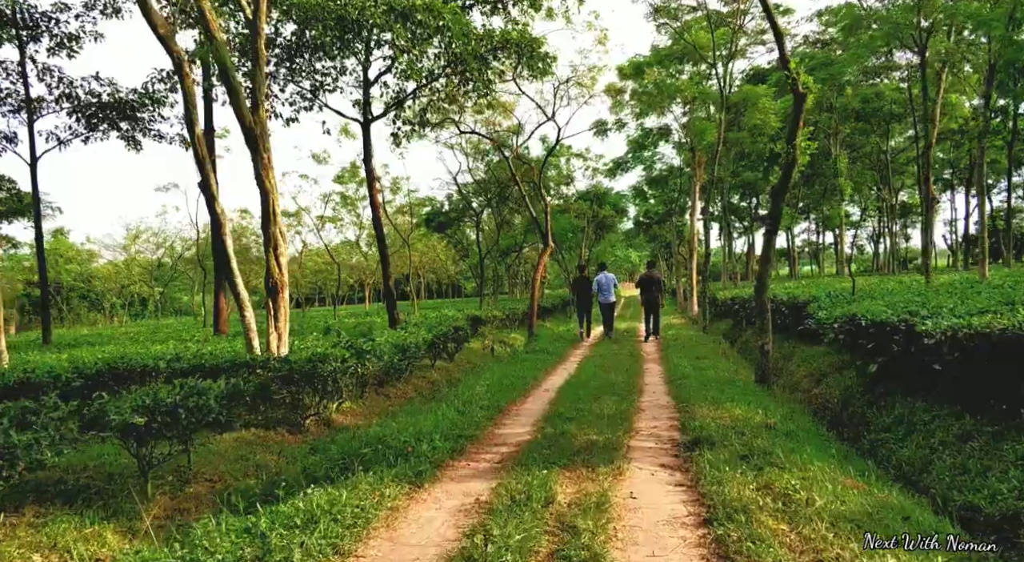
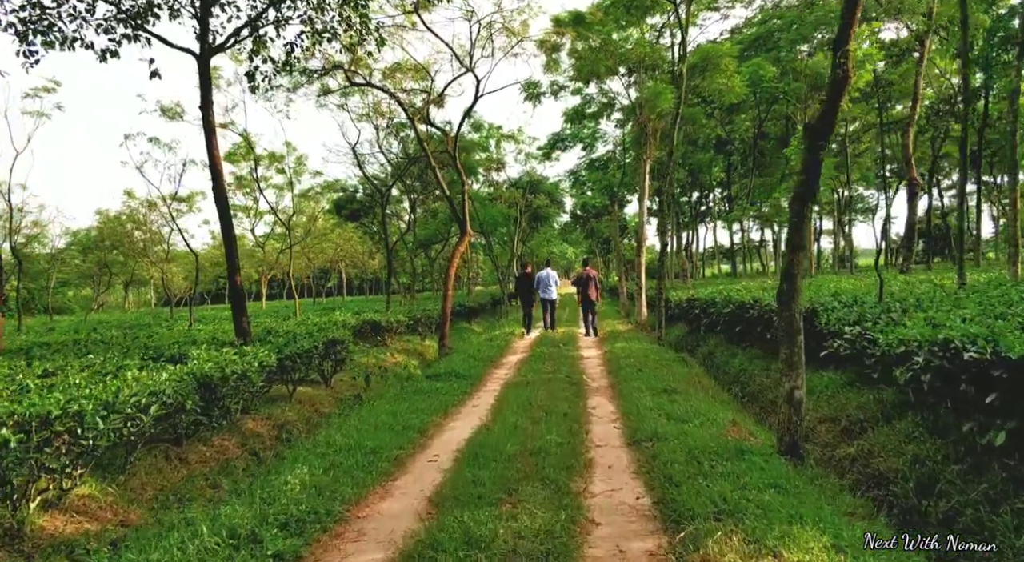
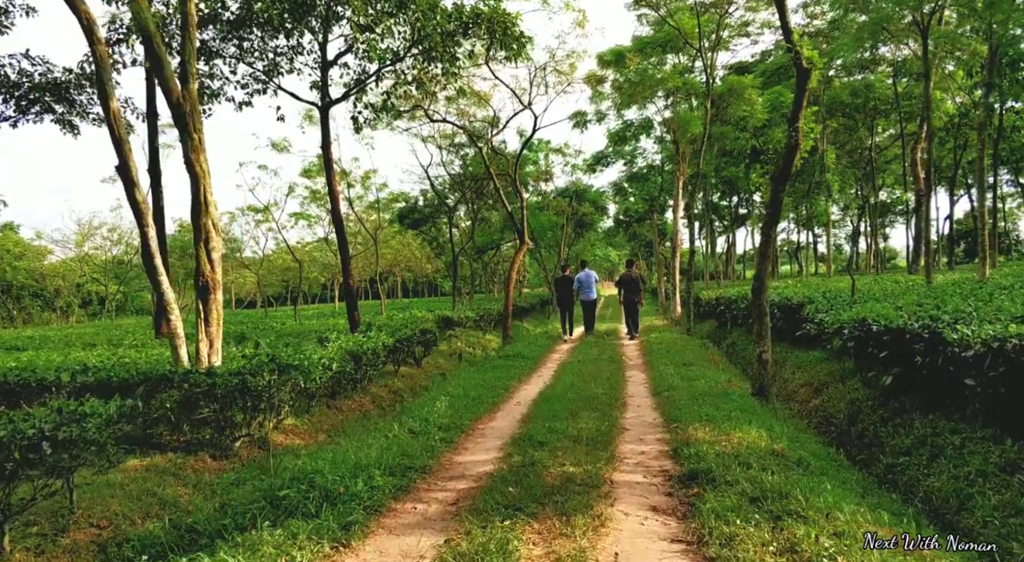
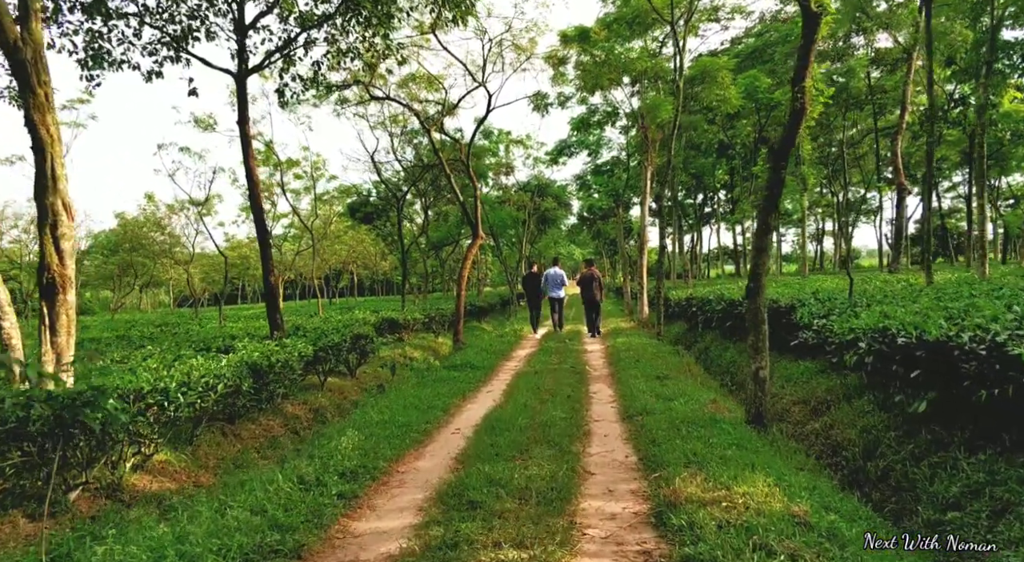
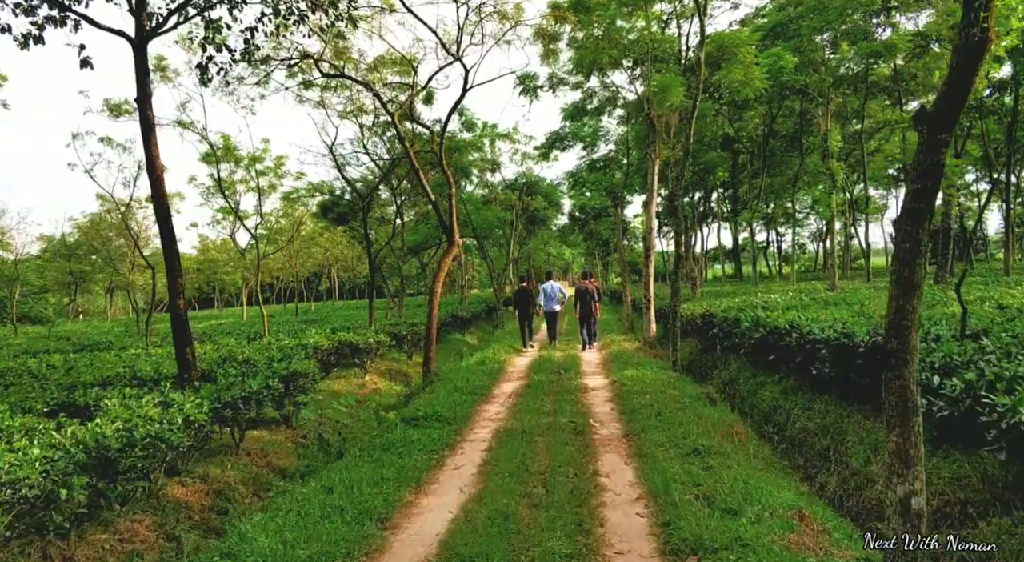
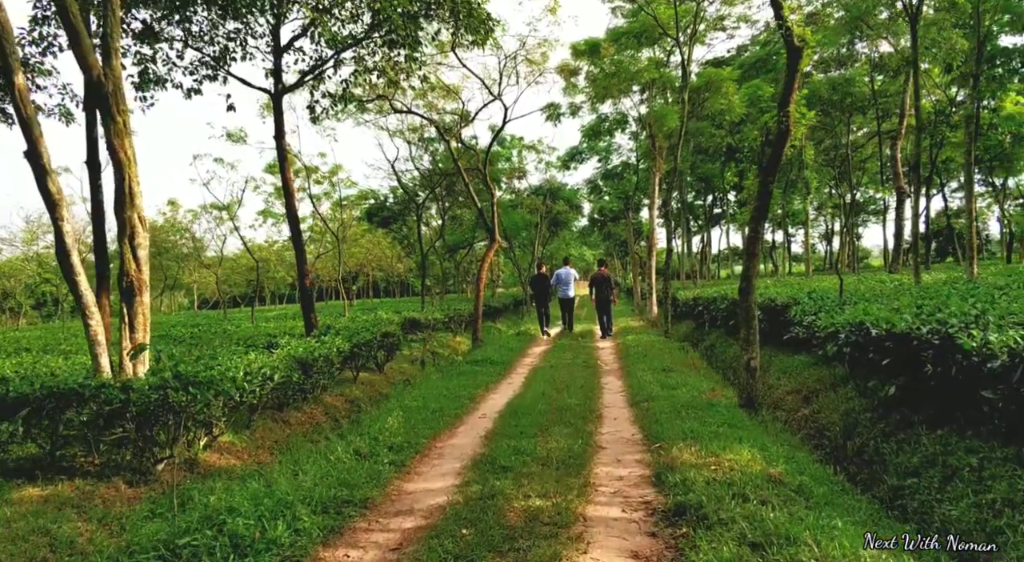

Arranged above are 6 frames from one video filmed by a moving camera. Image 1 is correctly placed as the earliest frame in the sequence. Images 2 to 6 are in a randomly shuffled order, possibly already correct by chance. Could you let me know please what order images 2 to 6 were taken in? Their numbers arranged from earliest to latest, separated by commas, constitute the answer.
3, 6, 4, 2, 5
